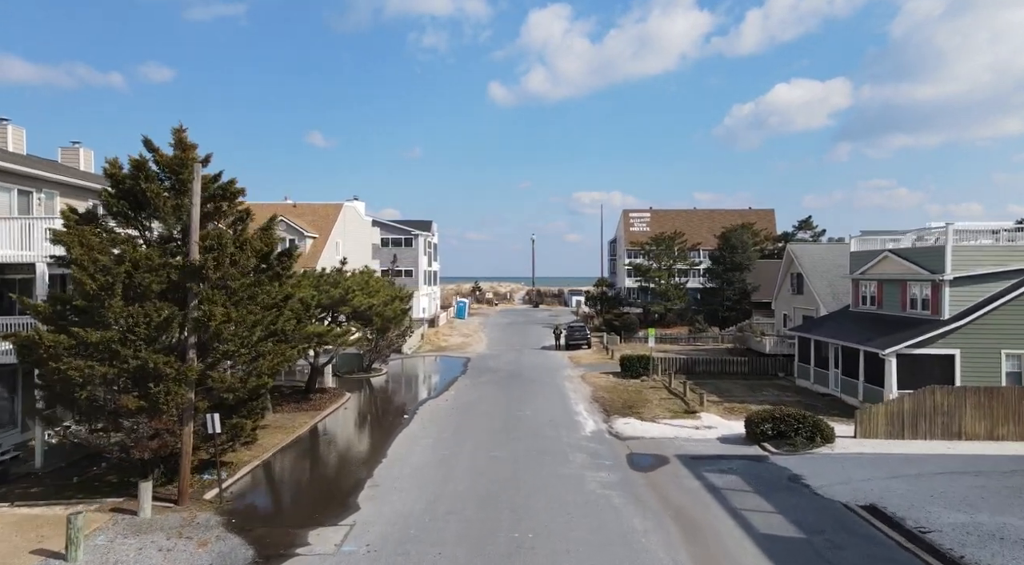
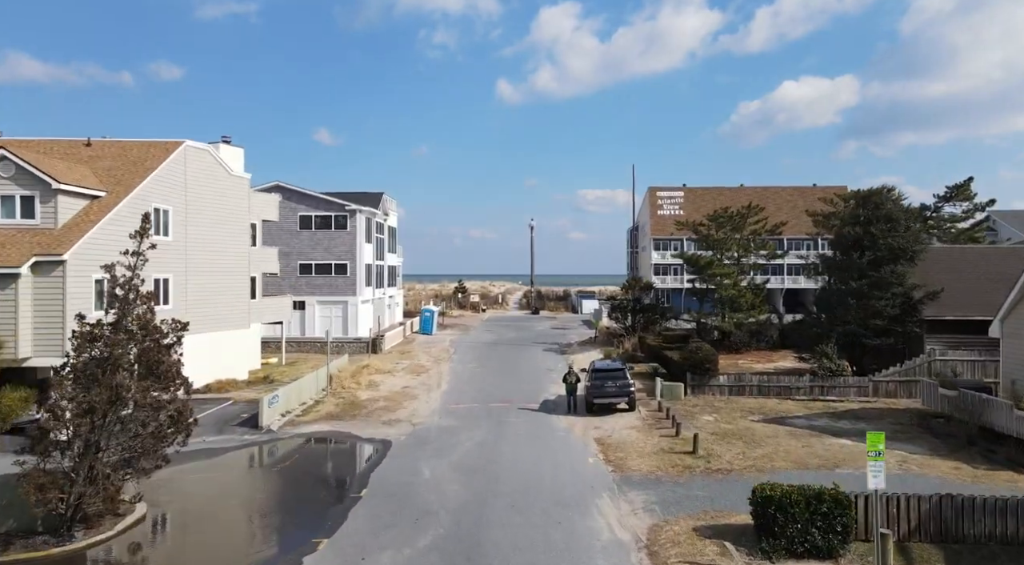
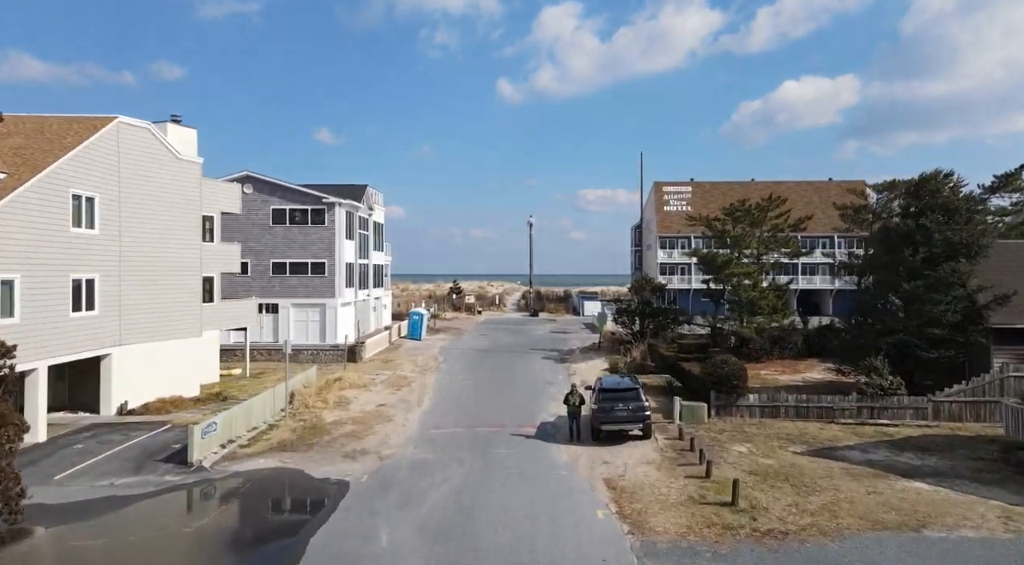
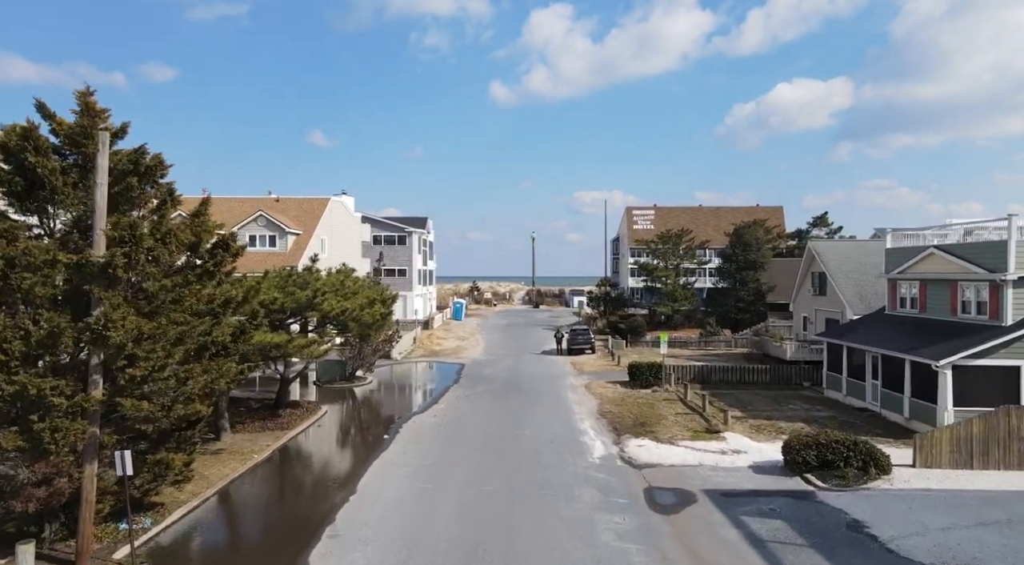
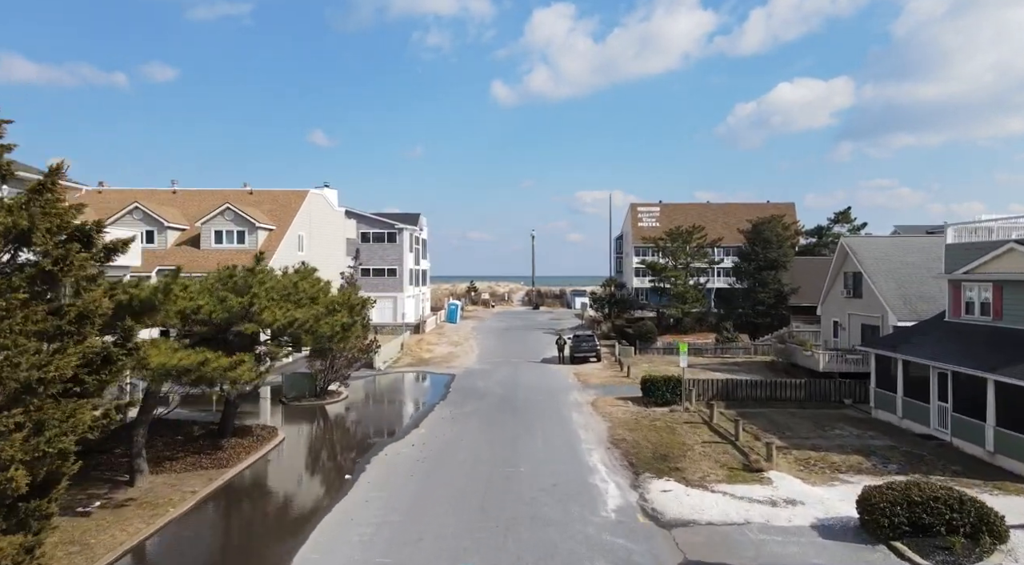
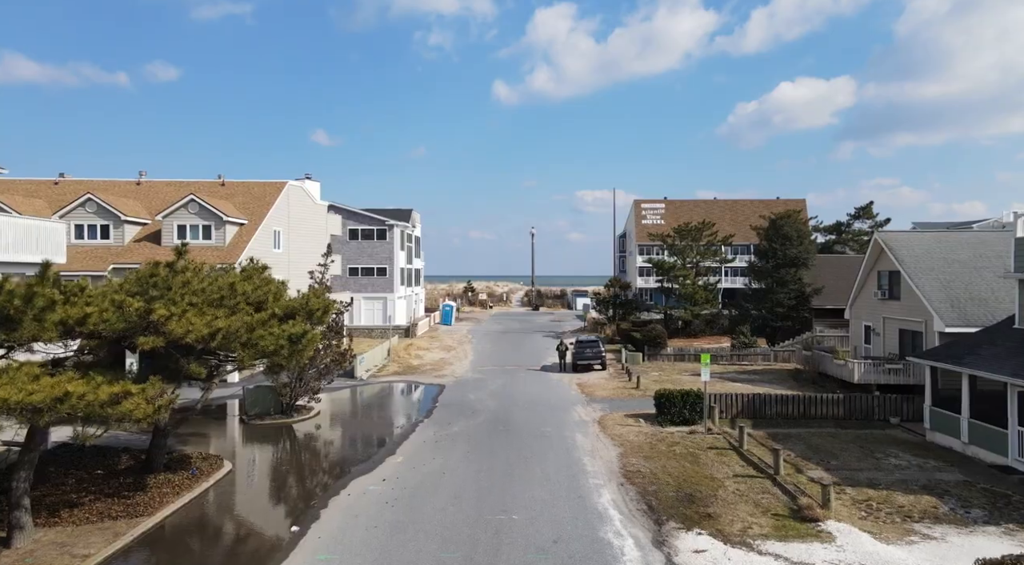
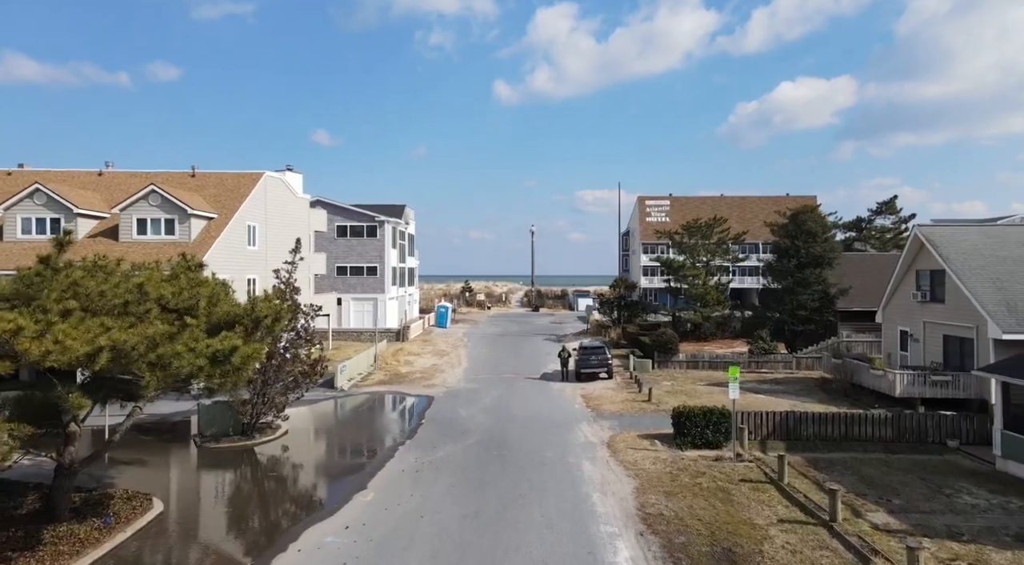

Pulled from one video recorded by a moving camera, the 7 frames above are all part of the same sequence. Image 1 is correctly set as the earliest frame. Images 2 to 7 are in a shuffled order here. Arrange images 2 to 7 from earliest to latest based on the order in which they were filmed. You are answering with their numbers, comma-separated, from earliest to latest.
4, 5, 6, 7, 2, 3
